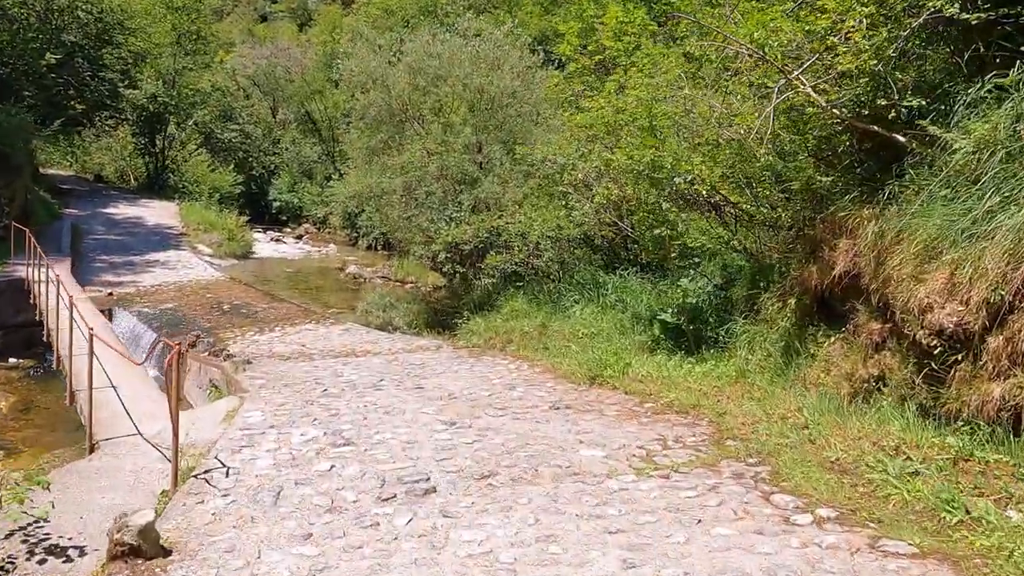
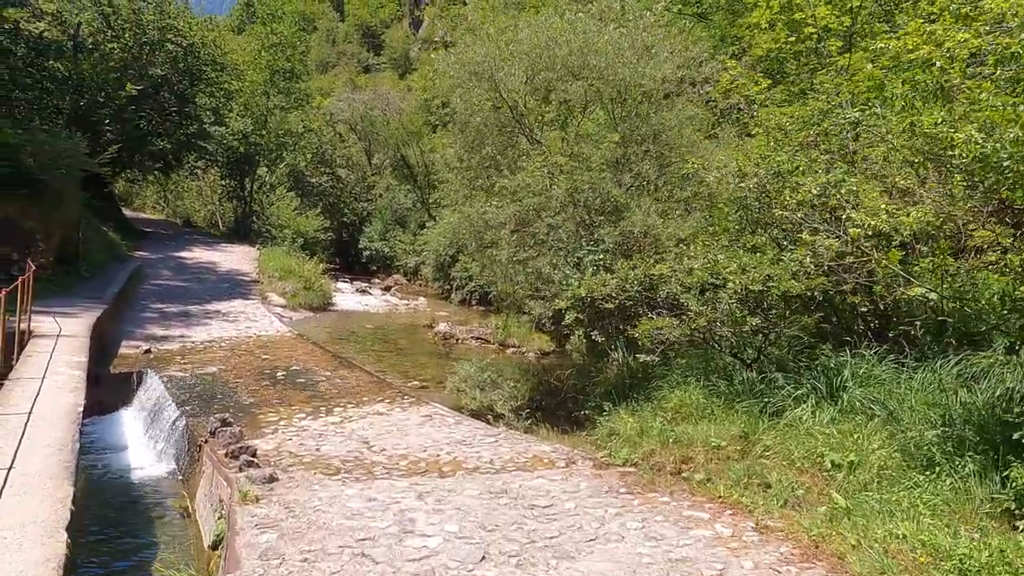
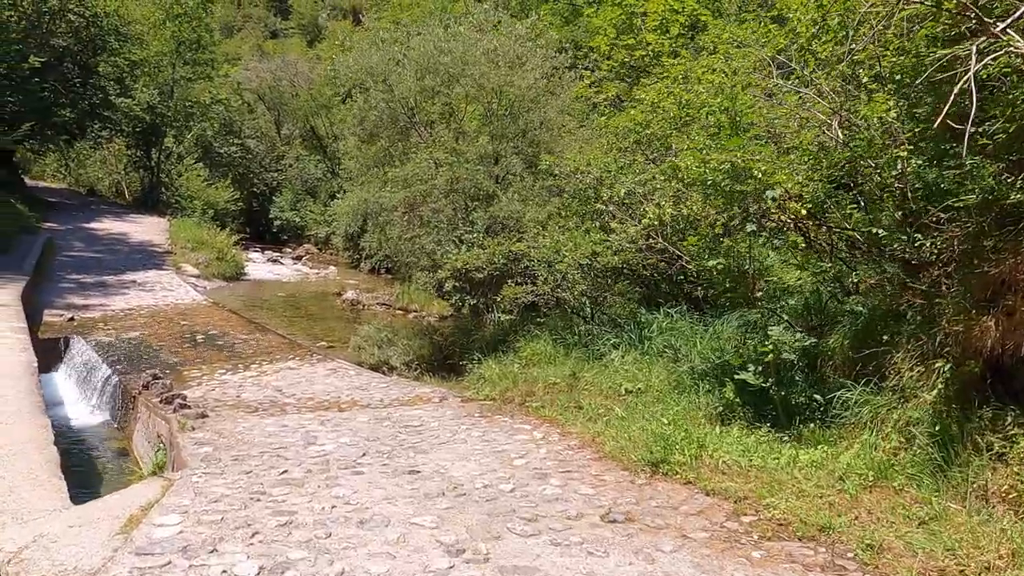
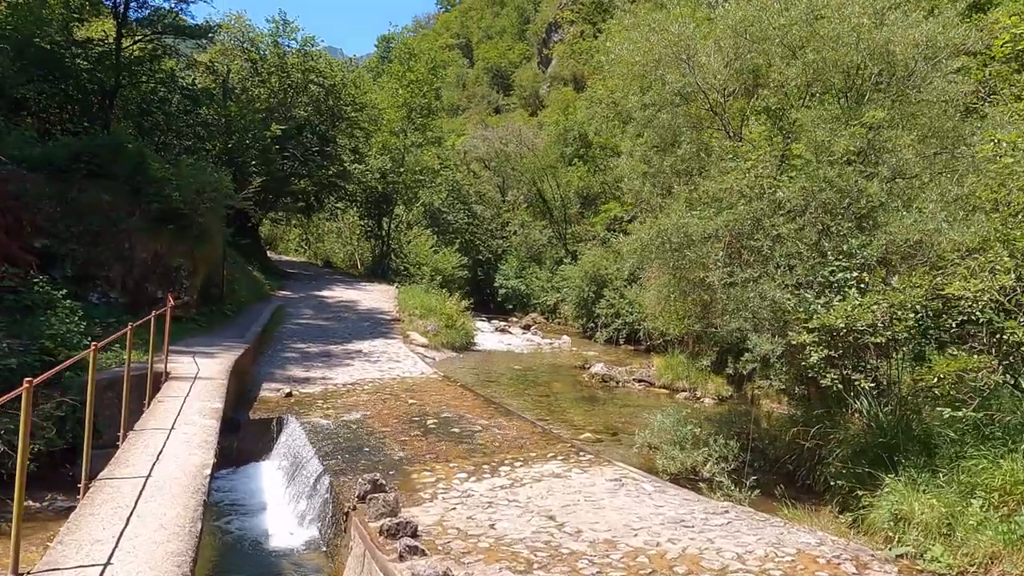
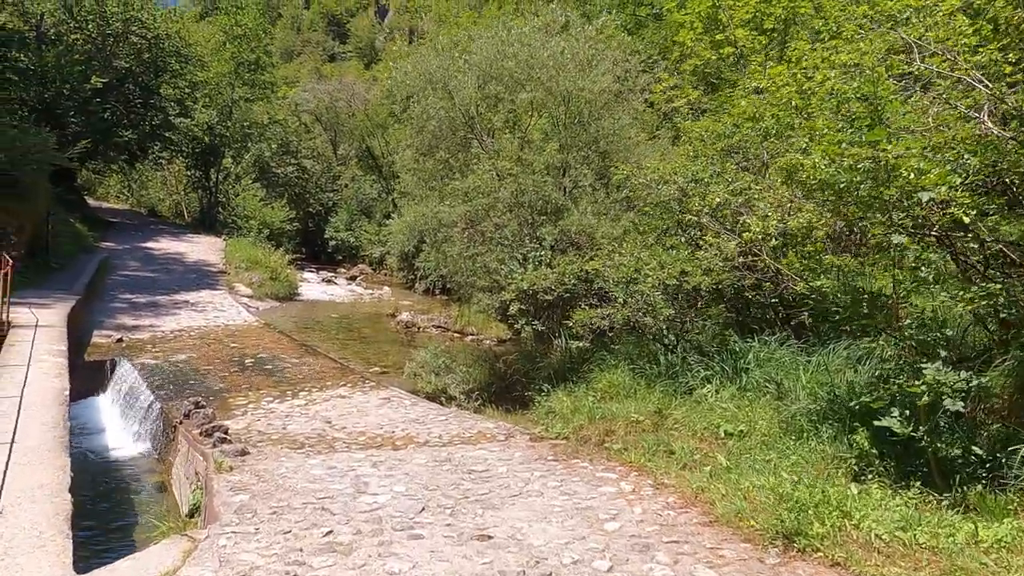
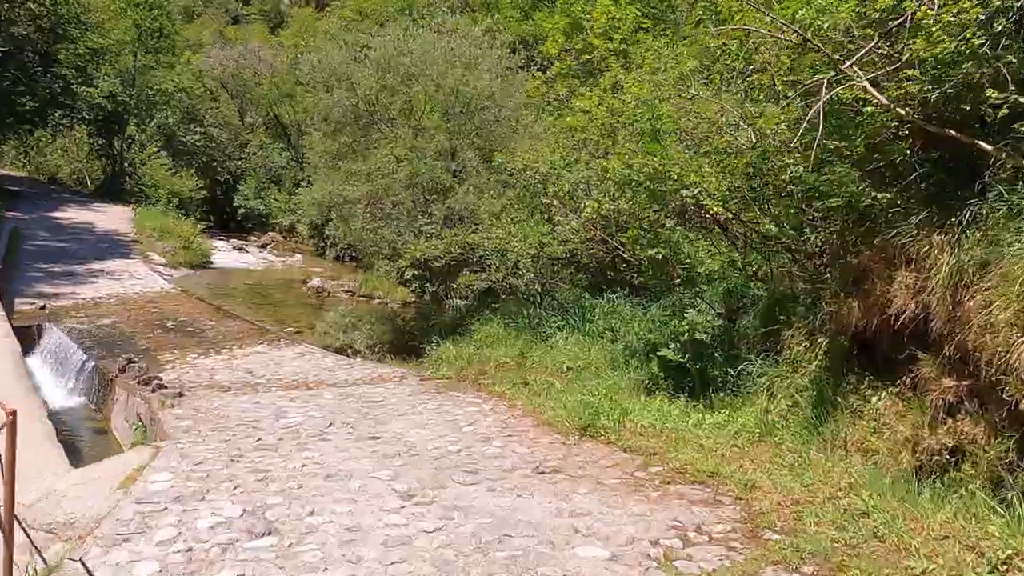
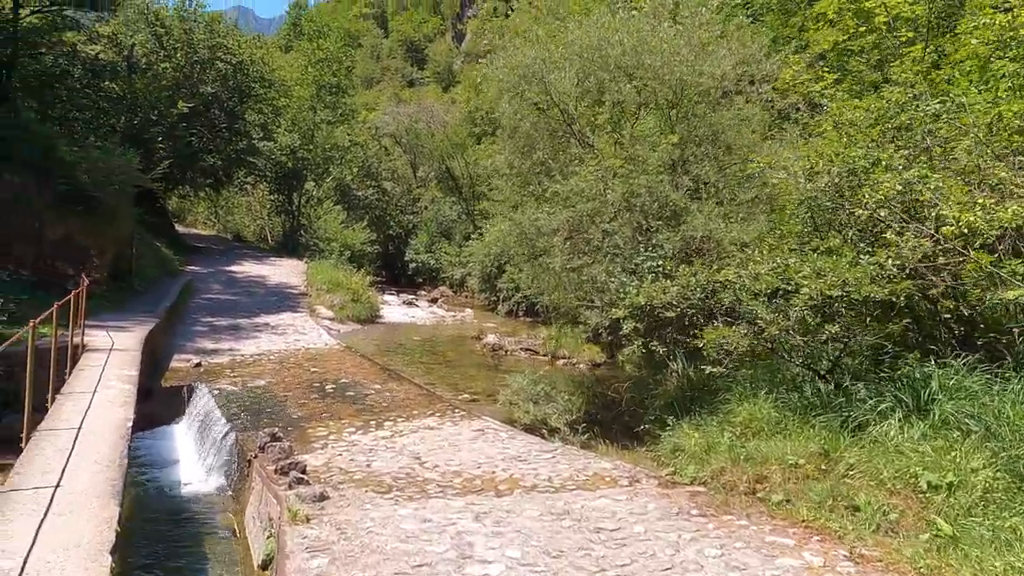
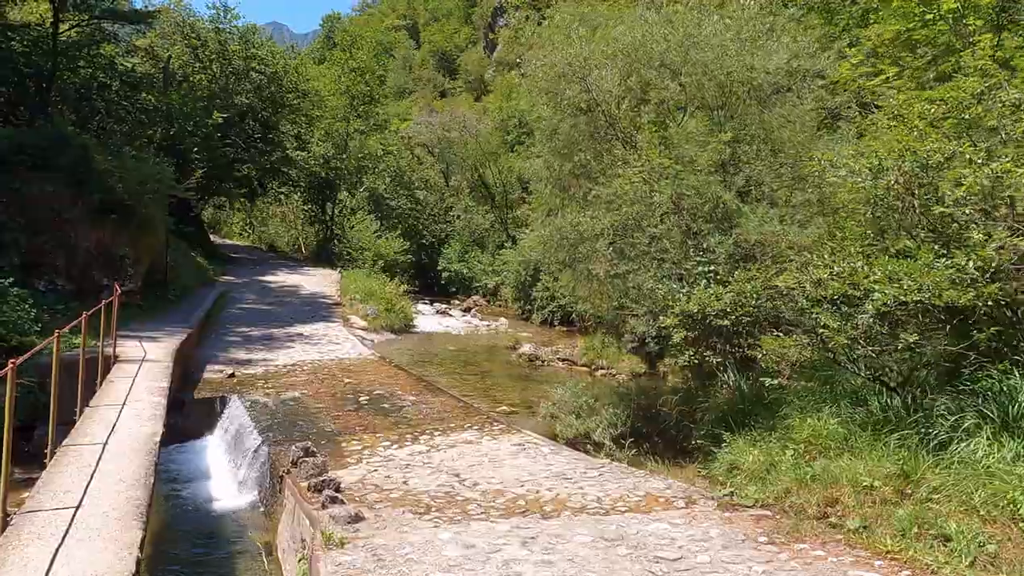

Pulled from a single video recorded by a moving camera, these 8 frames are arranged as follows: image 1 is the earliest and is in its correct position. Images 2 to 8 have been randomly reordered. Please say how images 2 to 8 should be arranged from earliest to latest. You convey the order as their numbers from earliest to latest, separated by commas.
6, 3, 5, 2, 7, 8, 4
